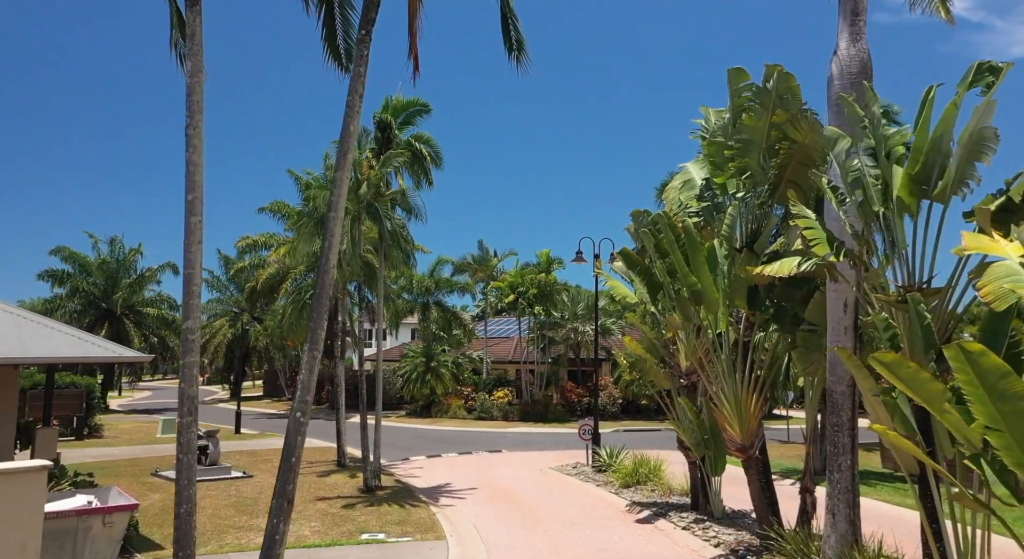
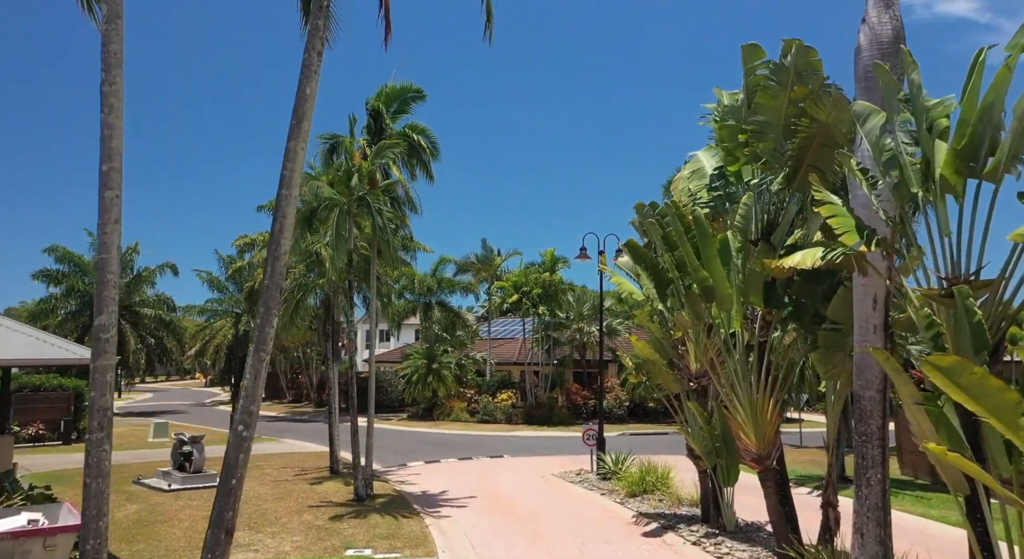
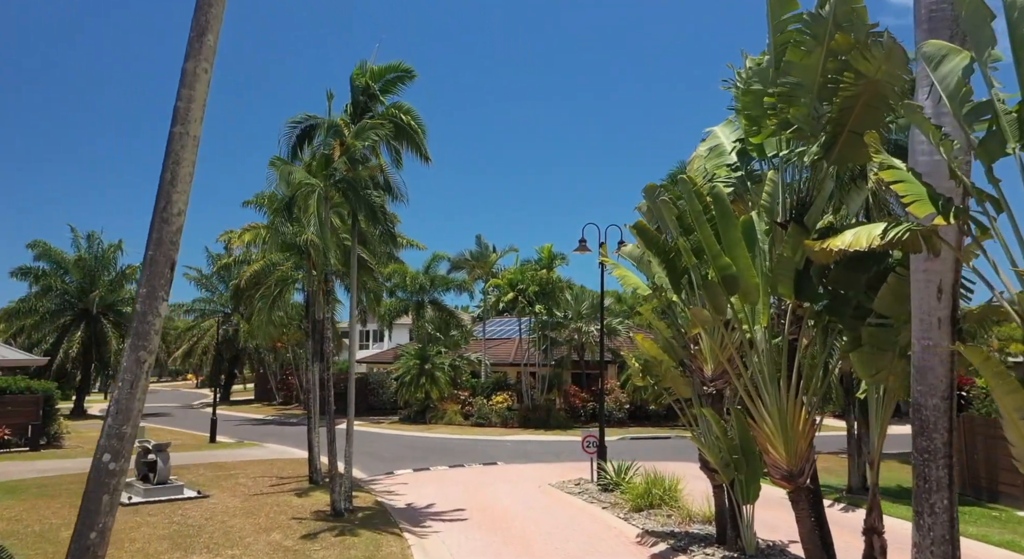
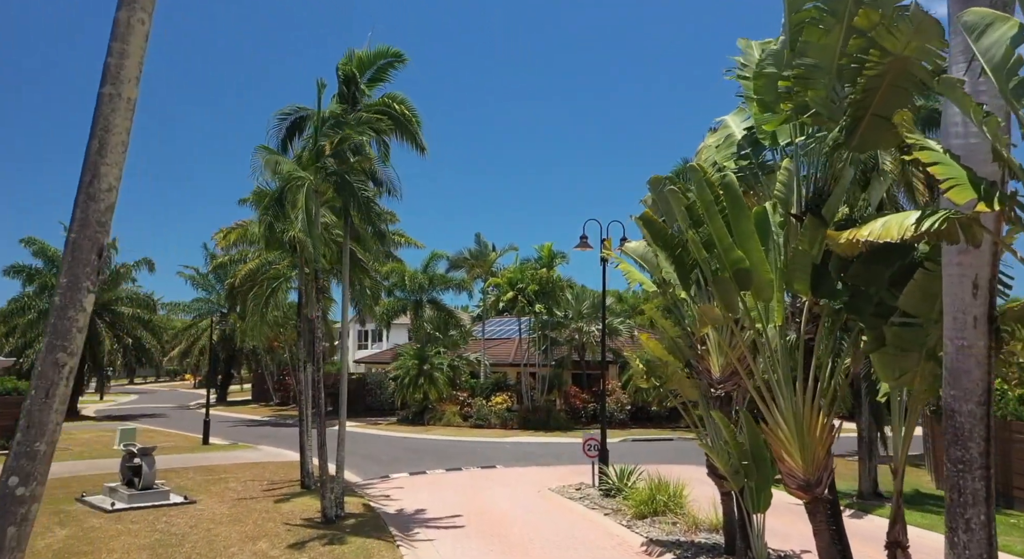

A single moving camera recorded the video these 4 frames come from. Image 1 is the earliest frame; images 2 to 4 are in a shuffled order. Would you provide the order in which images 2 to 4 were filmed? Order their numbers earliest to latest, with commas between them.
2, 3, 4
